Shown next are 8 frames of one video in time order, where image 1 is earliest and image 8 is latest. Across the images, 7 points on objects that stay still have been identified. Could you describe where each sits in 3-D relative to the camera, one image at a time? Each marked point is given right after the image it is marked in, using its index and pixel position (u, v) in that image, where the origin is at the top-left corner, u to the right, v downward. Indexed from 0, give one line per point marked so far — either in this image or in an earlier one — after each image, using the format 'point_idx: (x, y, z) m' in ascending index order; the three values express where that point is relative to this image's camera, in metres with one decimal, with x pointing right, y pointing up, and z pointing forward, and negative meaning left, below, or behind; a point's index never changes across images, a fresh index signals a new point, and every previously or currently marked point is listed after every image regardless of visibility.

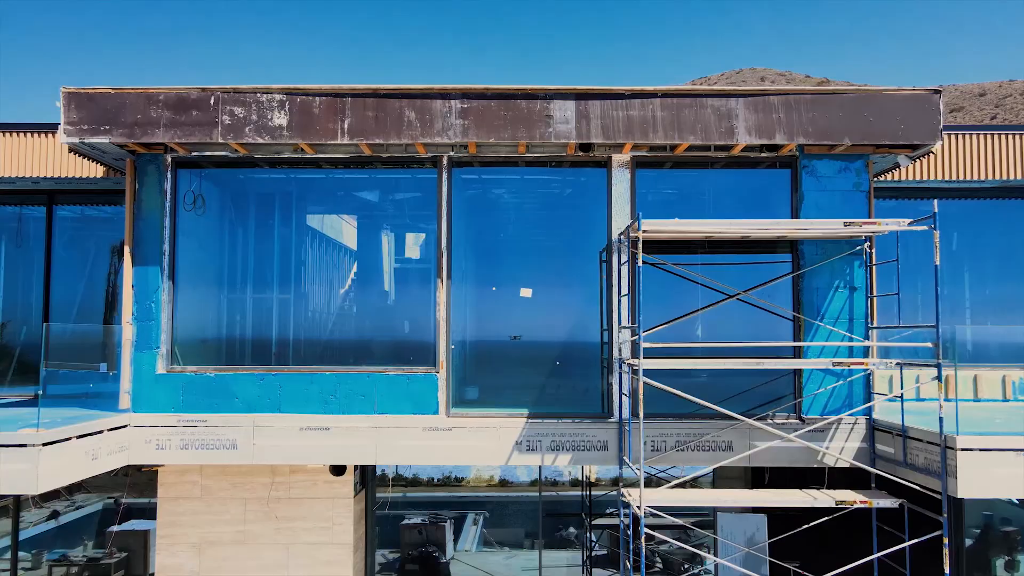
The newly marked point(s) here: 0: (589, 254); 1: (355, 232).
0: (+0.8, +0.4, +7.4) m
1: (-1.9, +0.5, +7.5) m
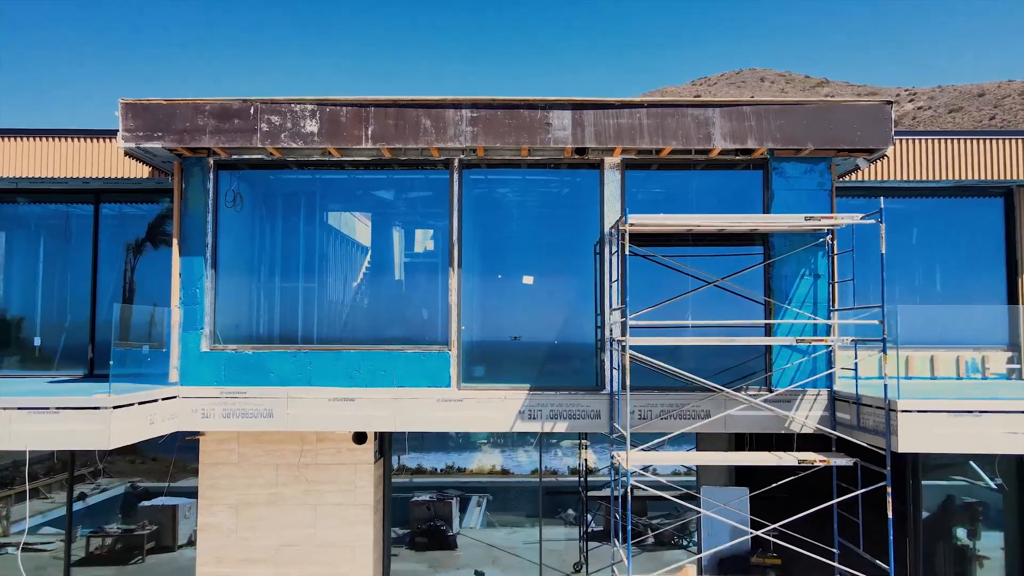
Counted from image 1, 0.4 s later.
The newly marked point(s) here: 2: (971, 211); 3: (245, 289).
0: (+0.9, +0.5, +8.3) m
1: (-1.9, +0.6, +8.5) m
2: (+6.2, +1.1, +9.4) m
3: (-3.2, 0.0, +8.4) m
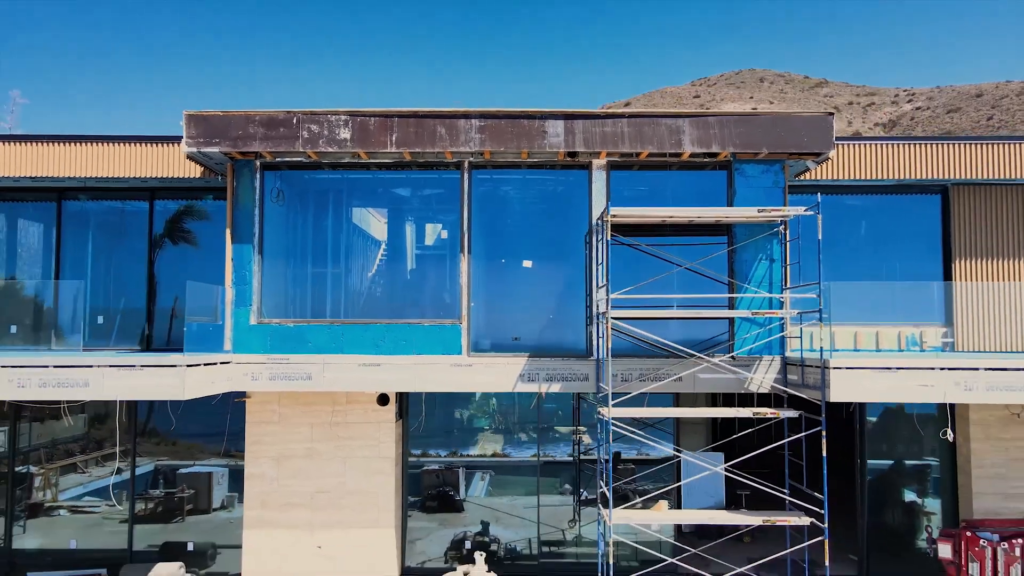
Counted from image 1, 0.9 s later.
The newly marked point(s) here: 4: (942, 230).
0: (+0.9, +0.7, +9.7) m
1: (-1.9, +0.9, +9.9) m
2: (+6.3, +1.3, +10.8) m
3: (-3.2, +0.2, +9.8) m
4: (+6.7, +0.9, +10.8) m
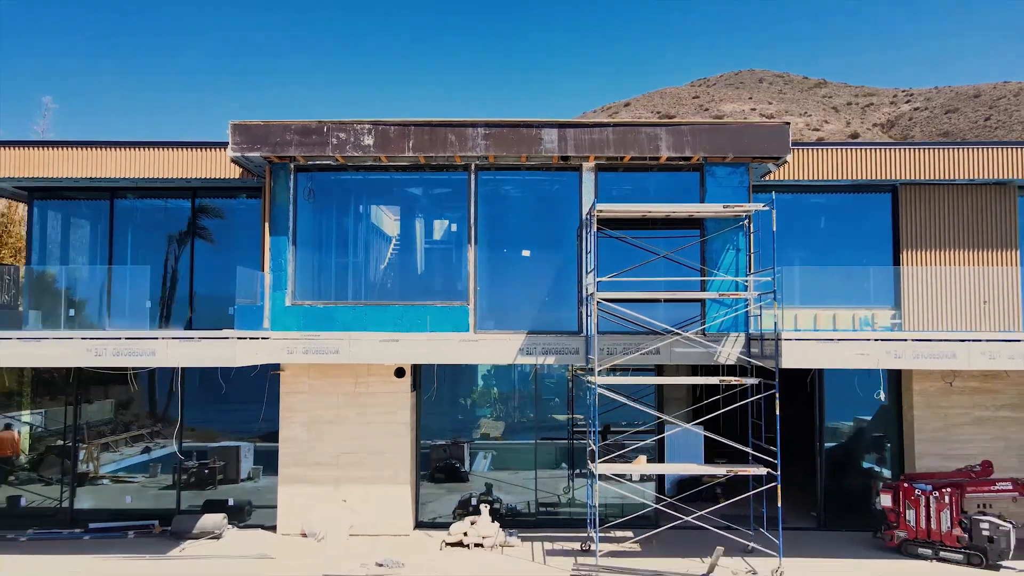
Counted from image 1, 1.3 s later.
0: (+0.9, +1.0, +11.2) m
1: (-1.9, +1.1, +11.3) m
2: (+6.3, +1.5, +12.3) m
3: (-3.2, +0.4, +11.3) m
4: (+6.7, +1.1, +12.2) m
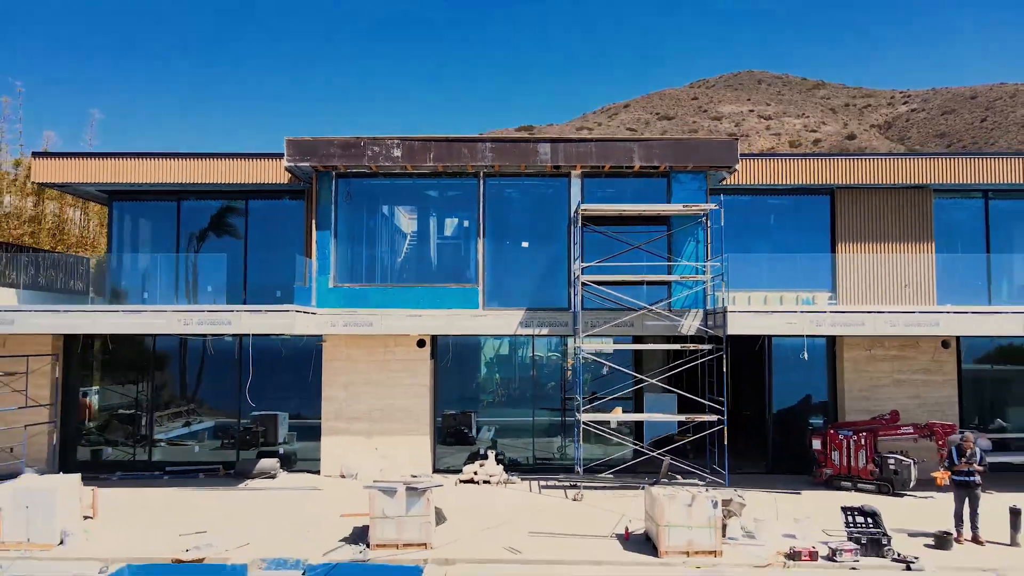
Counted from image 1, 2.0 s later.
0: (+0.9, +1.2, +13.6) m
1: (-1.8, +1.4, +13.8) m
2: (+6.3, +1.8, +14.7) m
3: (-3.2, +0.7, +13.7) m
4: (+6.7, +1.4, +14.7) m
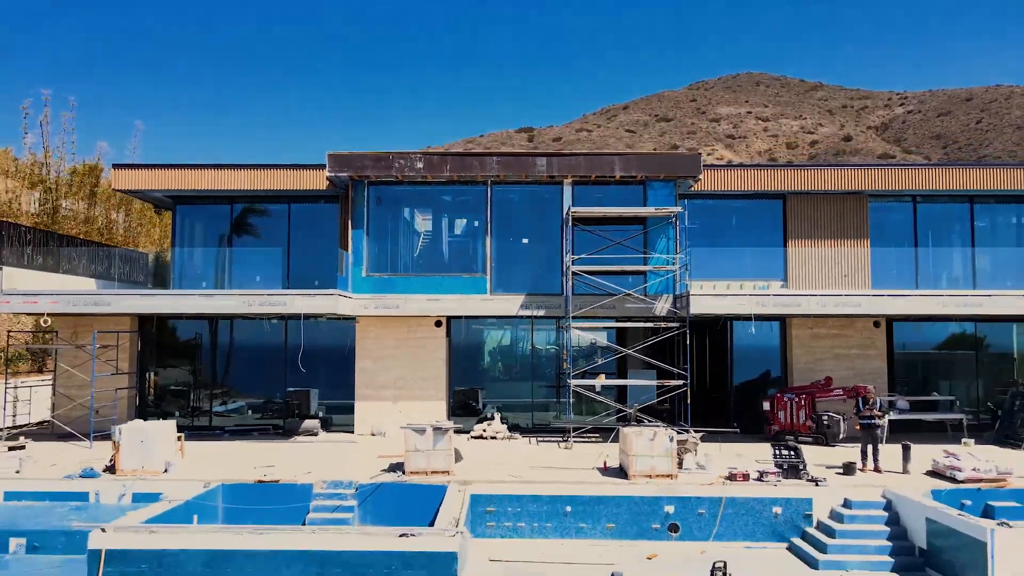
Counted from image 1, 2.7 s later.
0: (+1.0, +1.5, +16.3) m
1: (-1.8, +1.6, +16.5) m
2: (+6.4, +2.1, +17.4) m
3: (-3.1, +1.0, +16.4) m
4: (+6.8, +1.7, +17.4) m
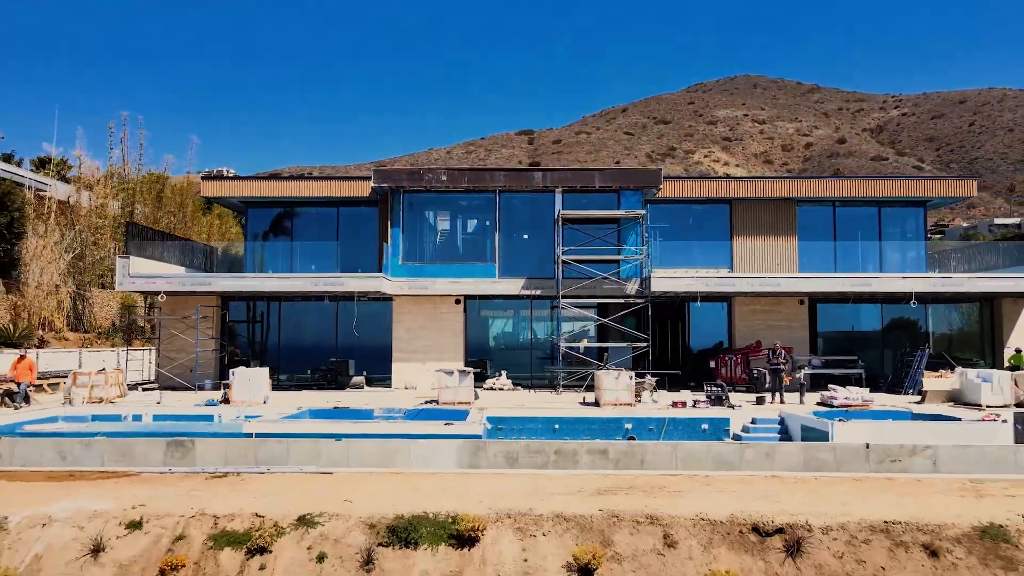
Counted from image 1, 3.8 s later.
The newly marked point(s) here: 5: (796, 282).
0: (+1.1, +1.9, +20.9) m
1: (-1.7, +2.0, +21.0) m
2: (+6.5, +2.5, +22.0) m
3: (-3.0, +1.4, +20.9) m
4: (+6.9, +2.1, +21.9) m
5: (+8.1, +0.2, +19.6) m
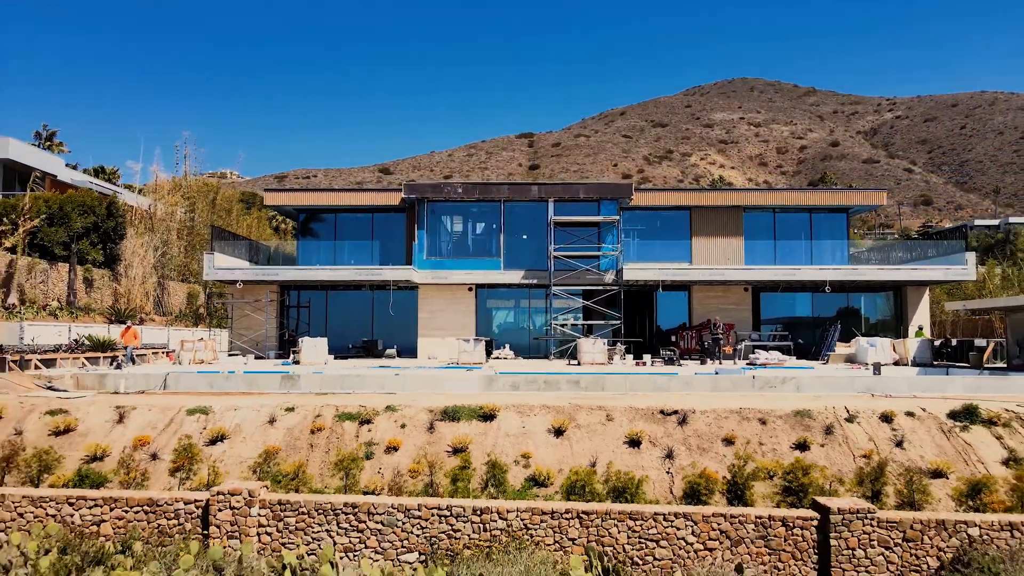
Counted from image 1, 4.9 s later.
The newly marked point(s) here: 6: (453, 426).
0: (+1.2, +2.3, +26.0) m
1: (-1.6, +2.4, +26.2) m
2: (+6.5, +2.9, +27.1) m
3: (-2.9, +1.8, +26.1) m
4: (+7.0, +2.5, +27.1) m
5: (+8.2, +0.5, +24.7) m
6: (-1.1, -2.5, +12.6) m
